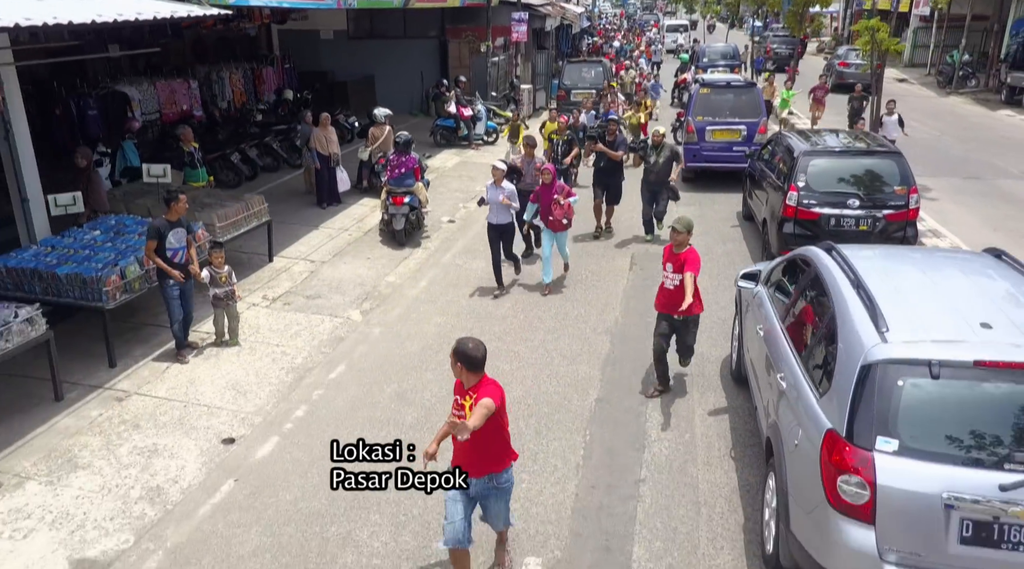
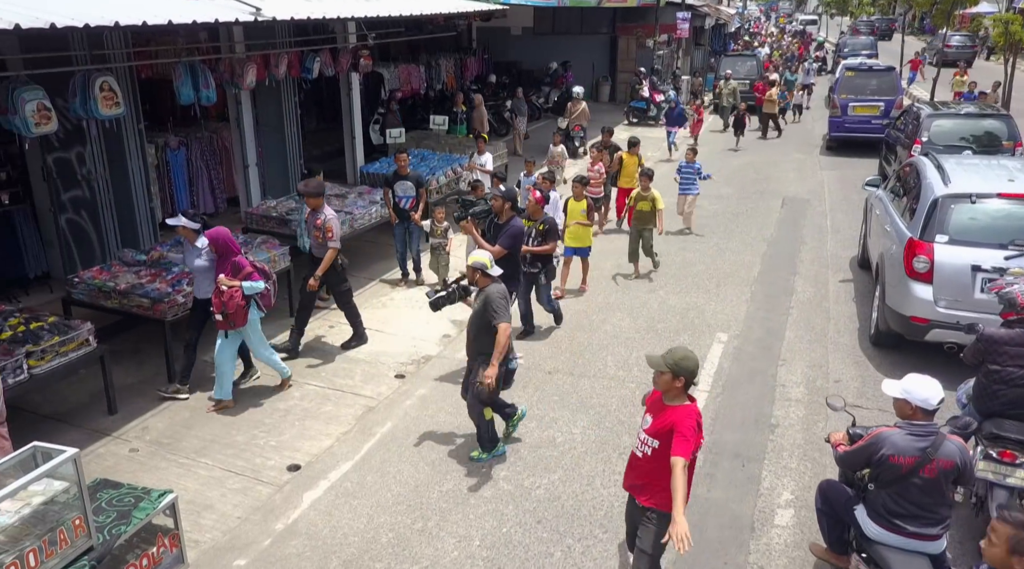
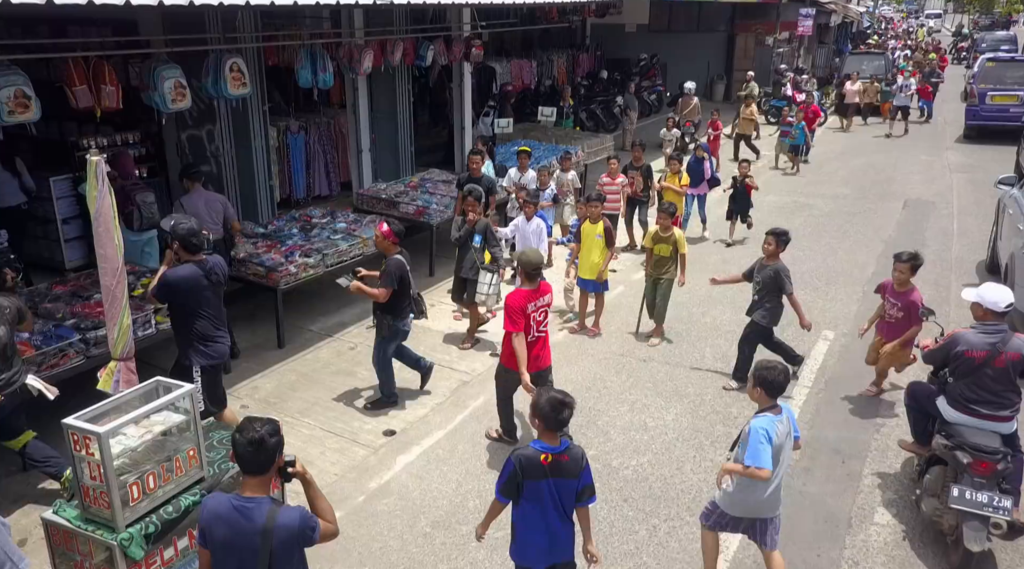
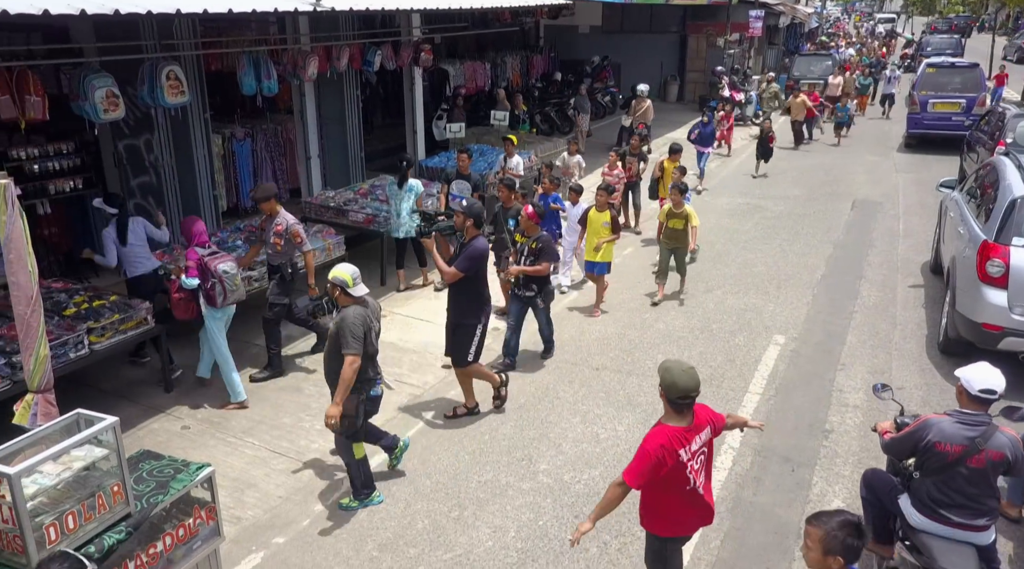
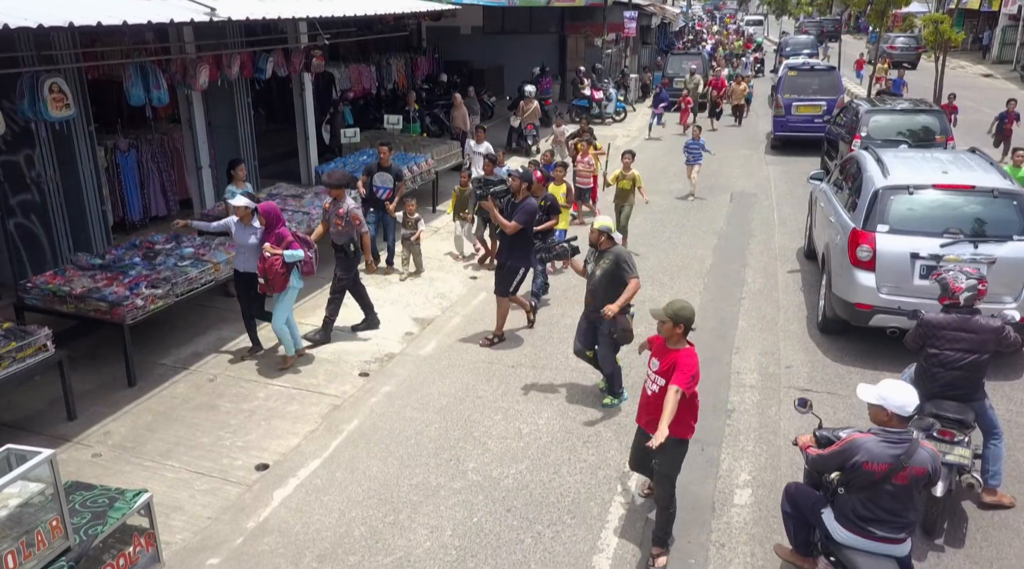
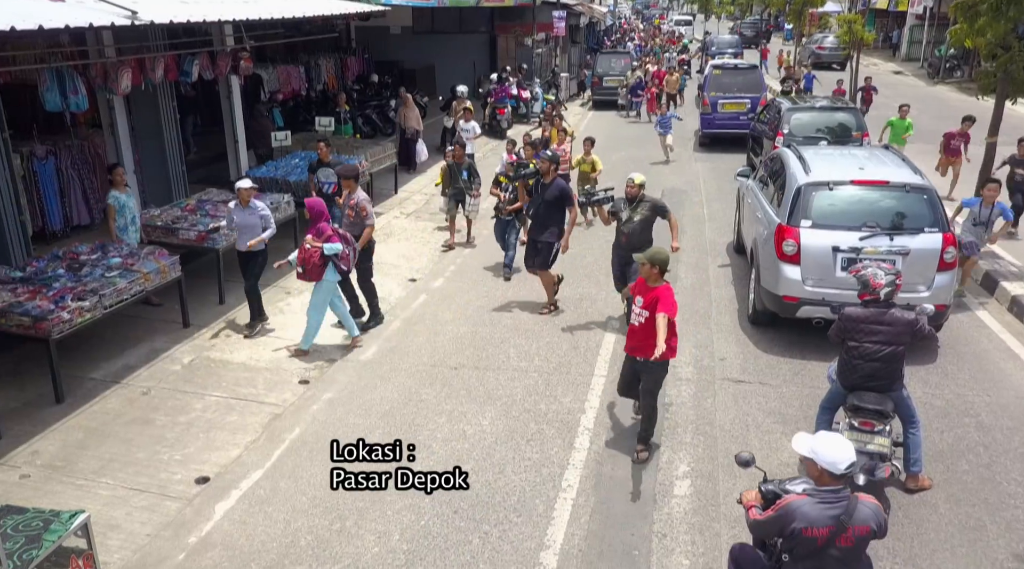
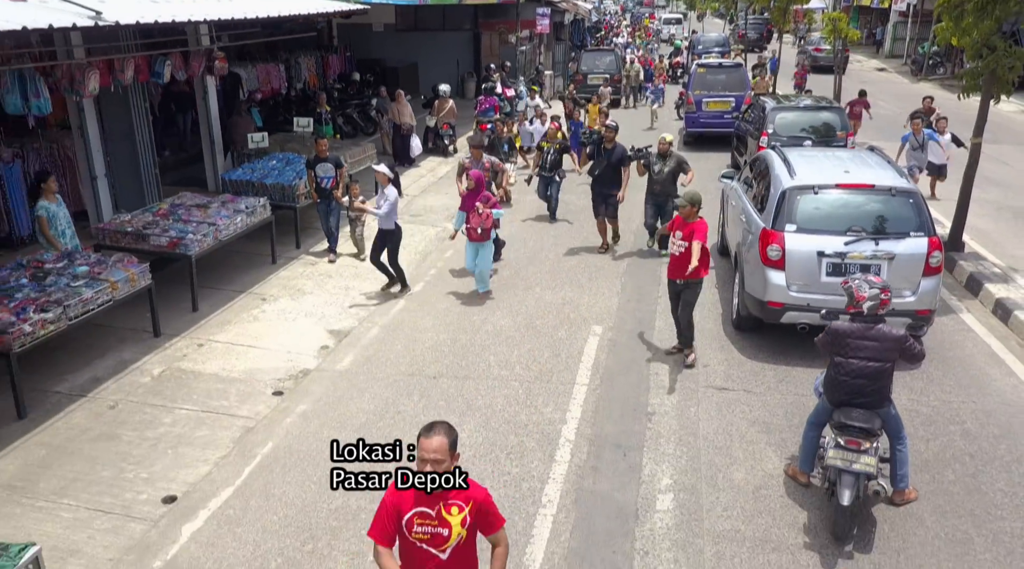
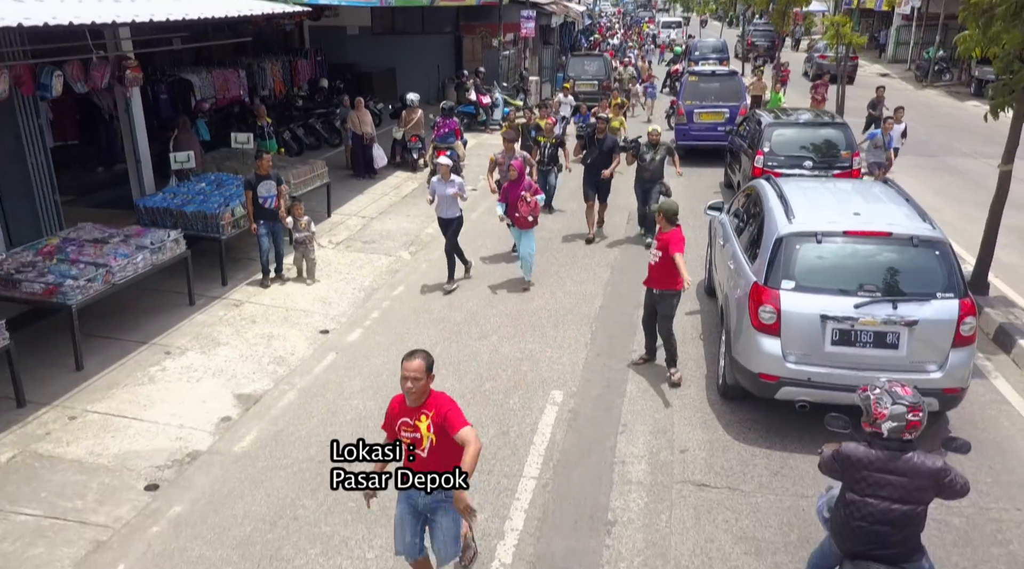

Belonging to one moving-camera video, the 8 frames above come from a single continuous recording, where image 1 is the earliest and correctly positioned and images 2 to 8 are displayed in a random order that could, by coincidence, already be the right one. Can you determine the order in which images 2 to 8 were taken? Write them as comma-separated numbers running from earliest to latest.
8, 7, 6, 5, 2, 4, 3
